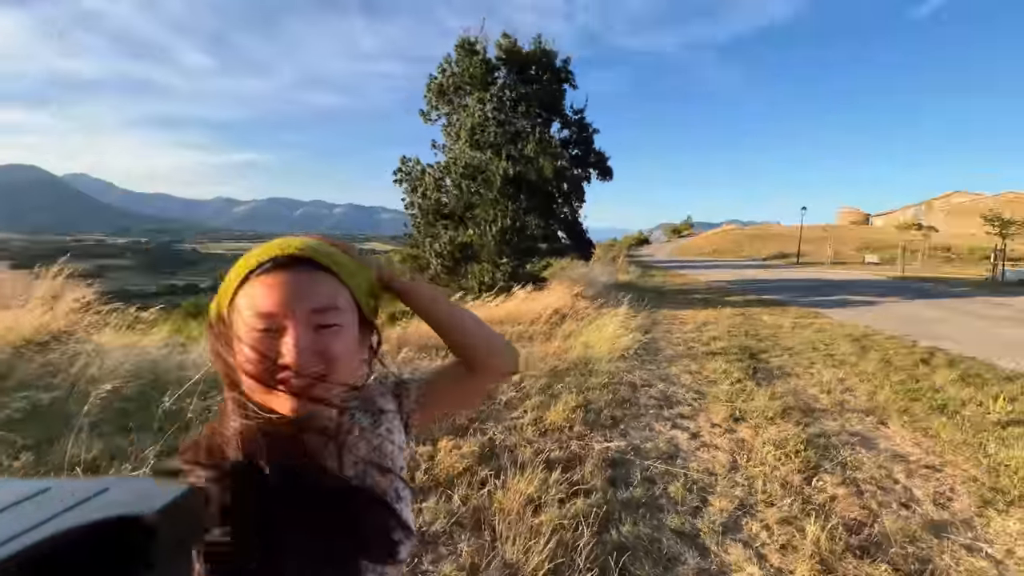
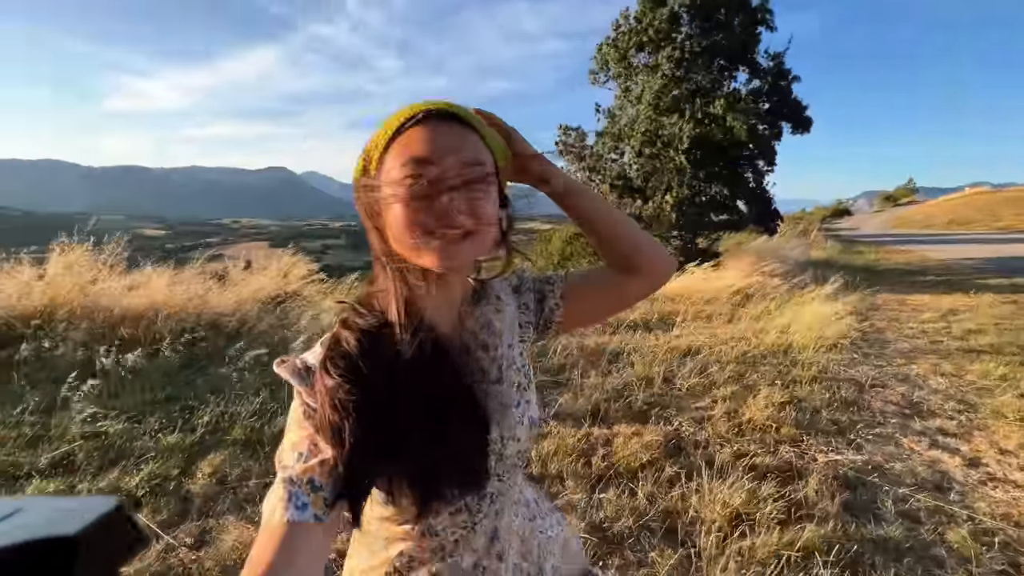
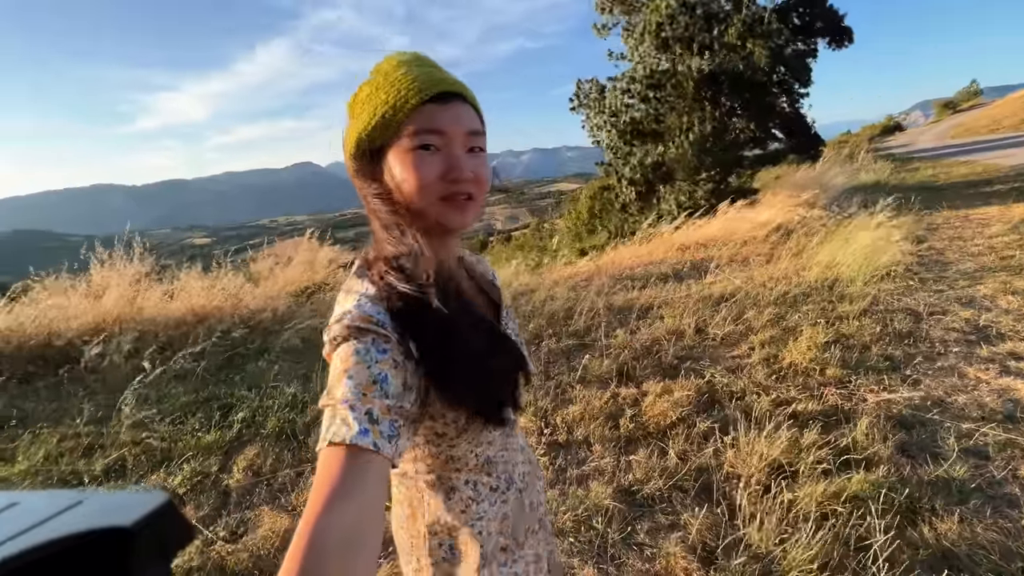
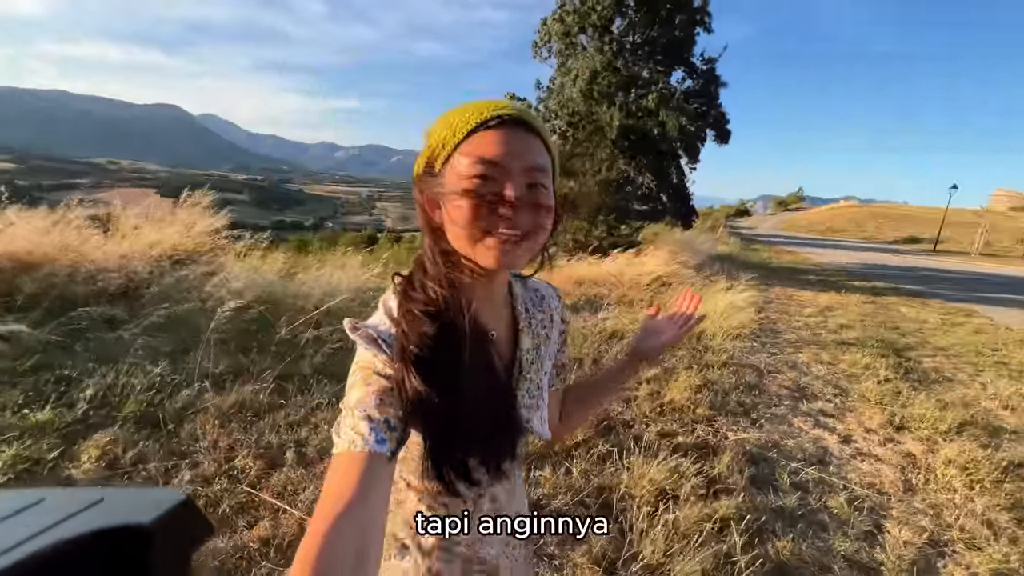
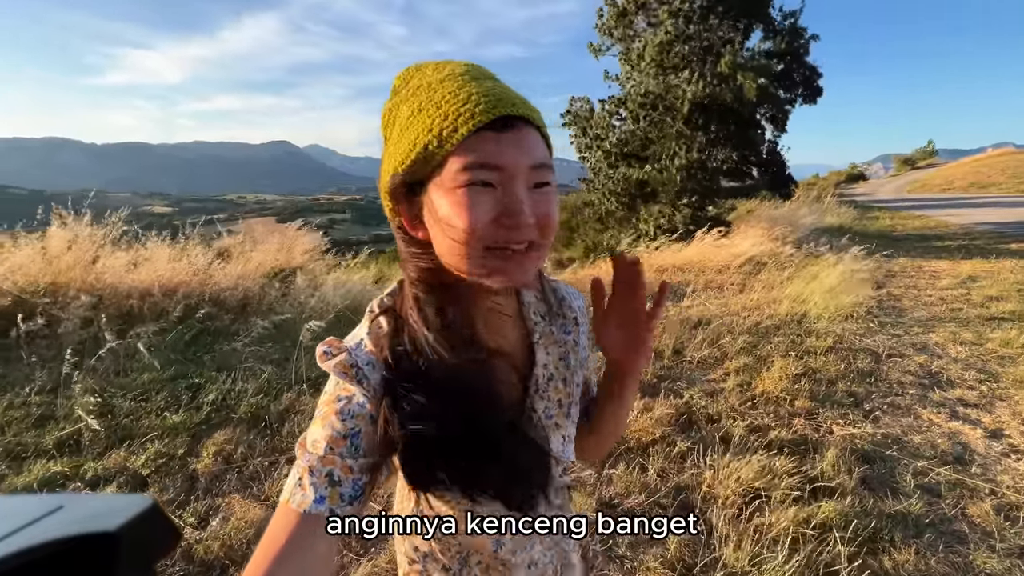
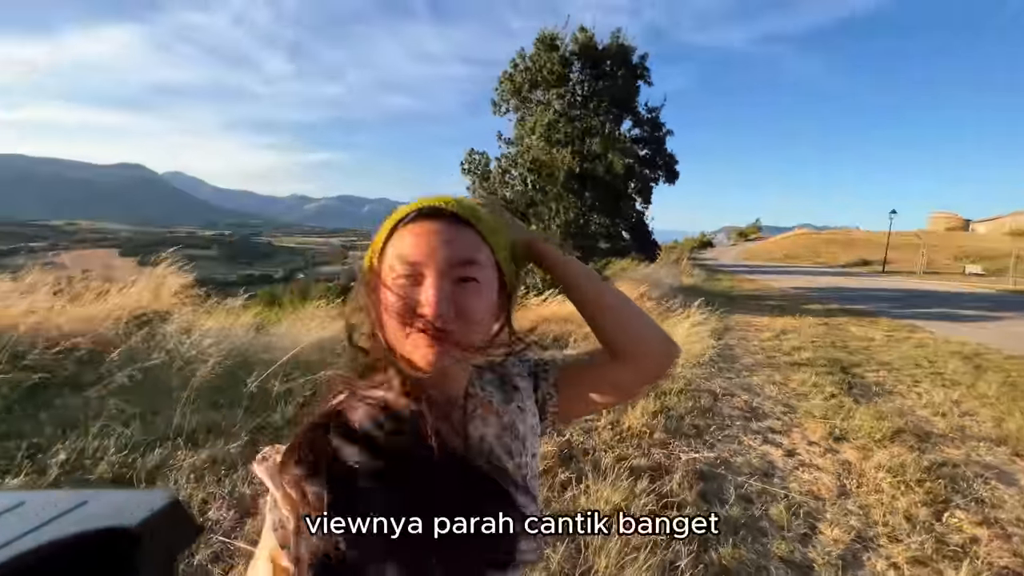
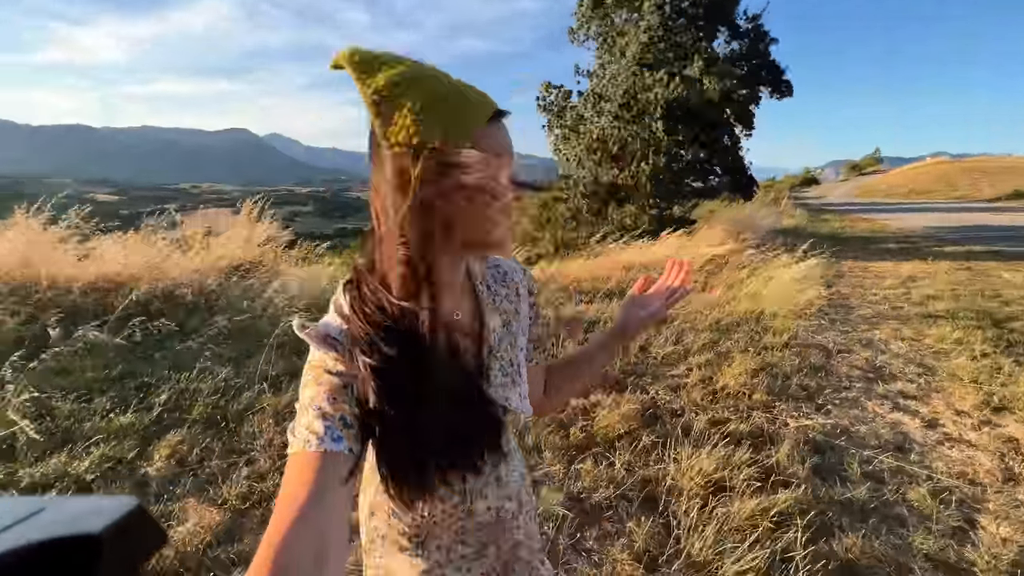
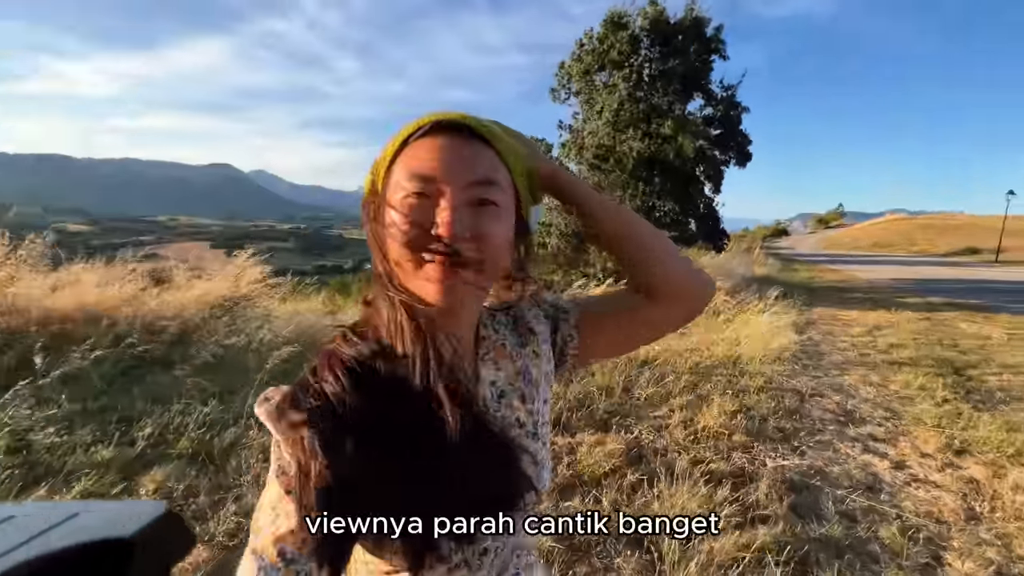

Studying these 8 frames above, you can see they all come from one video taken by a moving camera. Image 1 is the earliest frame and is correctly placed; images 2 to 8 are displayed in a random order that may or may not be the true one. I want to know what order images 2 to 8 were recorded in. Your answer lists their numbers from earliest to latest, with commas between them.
6, 8, 2, 4, 7, 3, 5
